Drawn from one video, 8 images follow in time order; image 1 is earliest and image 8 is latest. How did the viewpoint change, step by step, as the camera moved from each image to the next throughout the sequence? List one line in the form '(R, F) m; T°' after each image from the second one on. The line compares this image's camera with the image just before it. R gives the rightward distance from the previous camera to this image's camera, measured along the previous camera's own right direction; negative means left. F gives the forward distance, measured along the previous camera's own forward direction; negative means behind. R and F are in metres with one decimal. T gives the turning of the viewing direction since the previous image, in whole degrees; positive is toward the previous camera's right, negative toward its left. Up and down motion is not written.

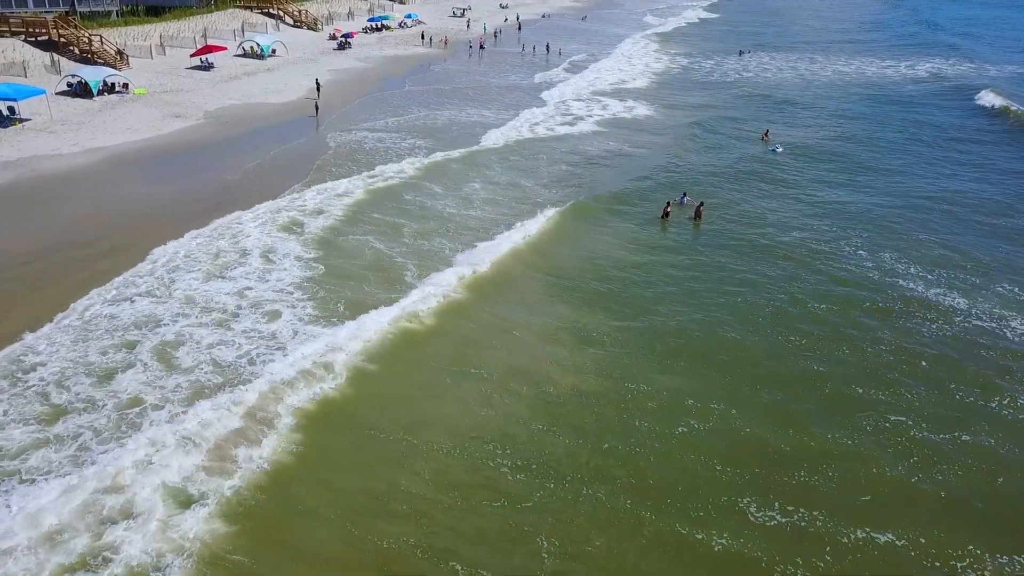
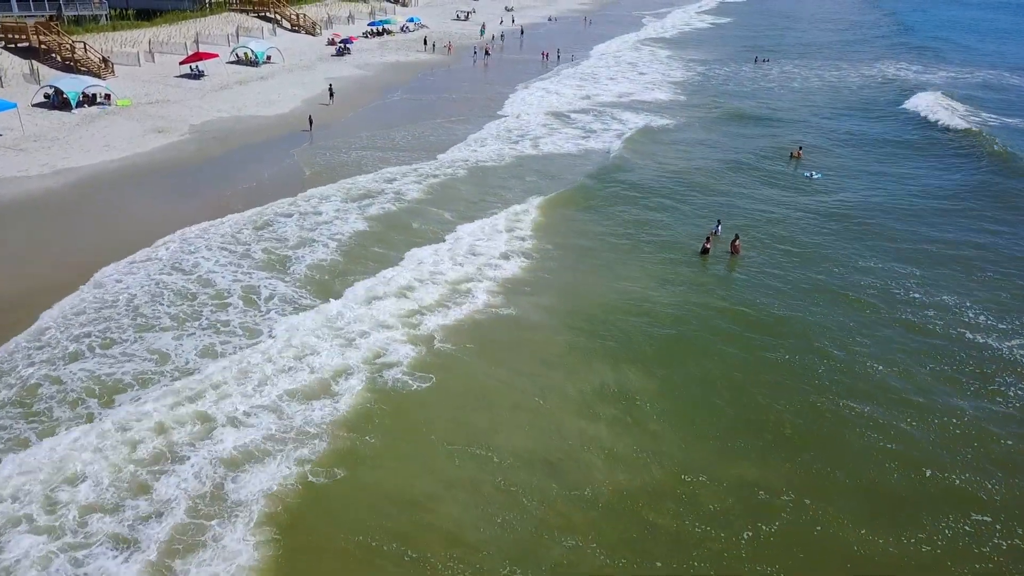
(-0.2, +2.3) m; 0°
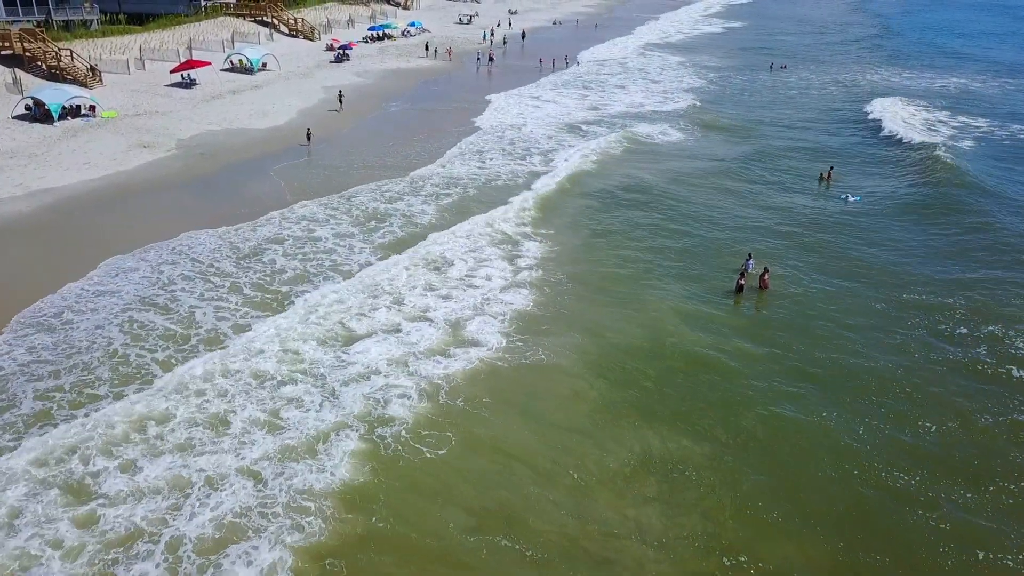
(-0.2, +1.7) m; 0°
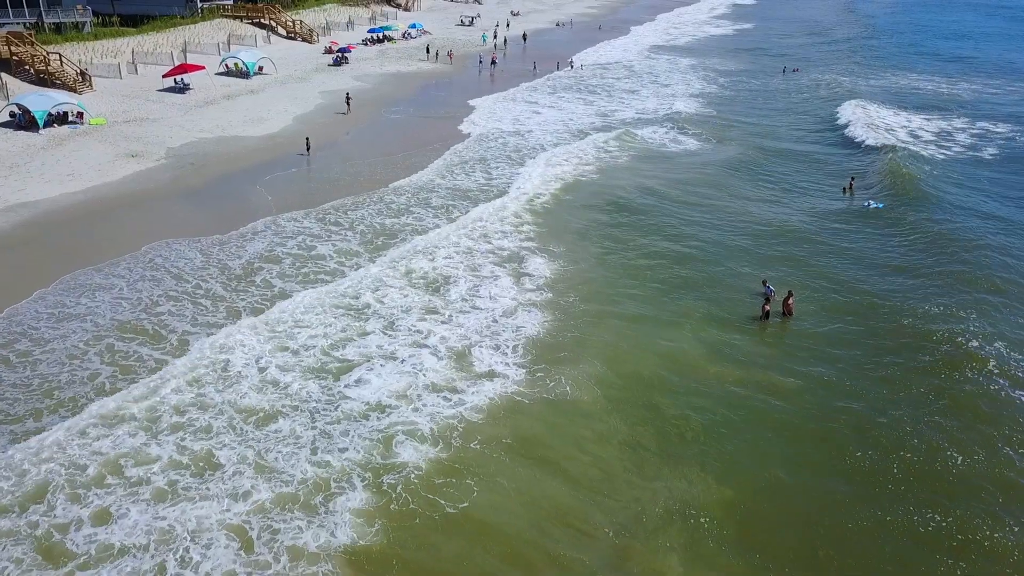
(-0.1, +1.3) m; 0°
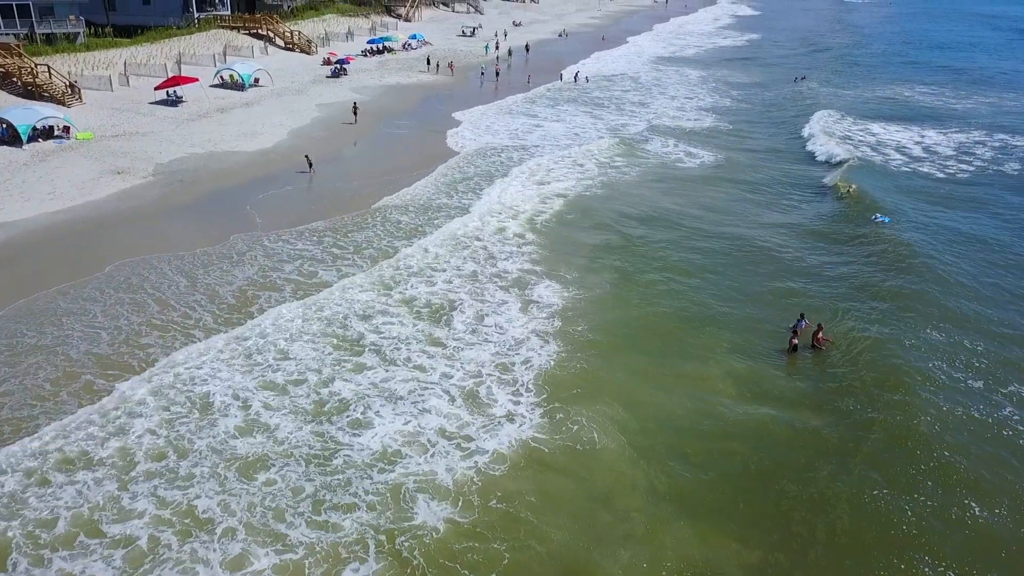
(-0.1, +1.3) m; 0°
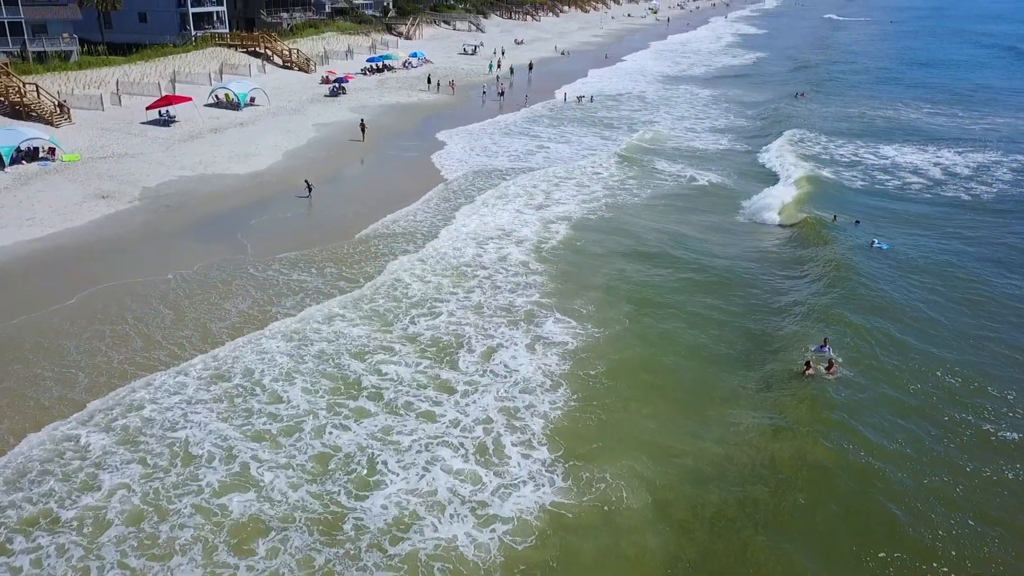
(-0.1, +1.2) m; 0°
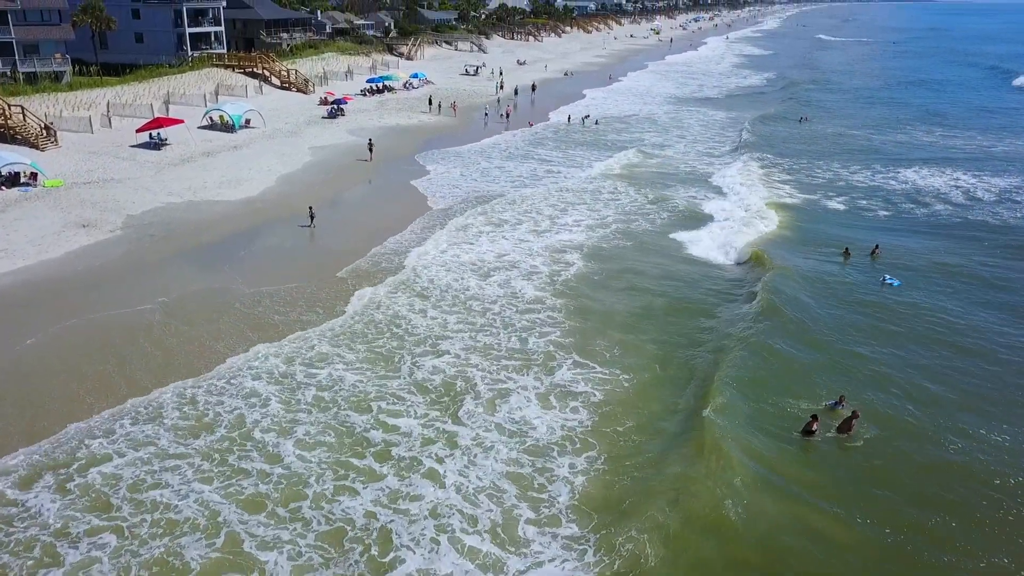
(-0.1, +1.4) m; 0°
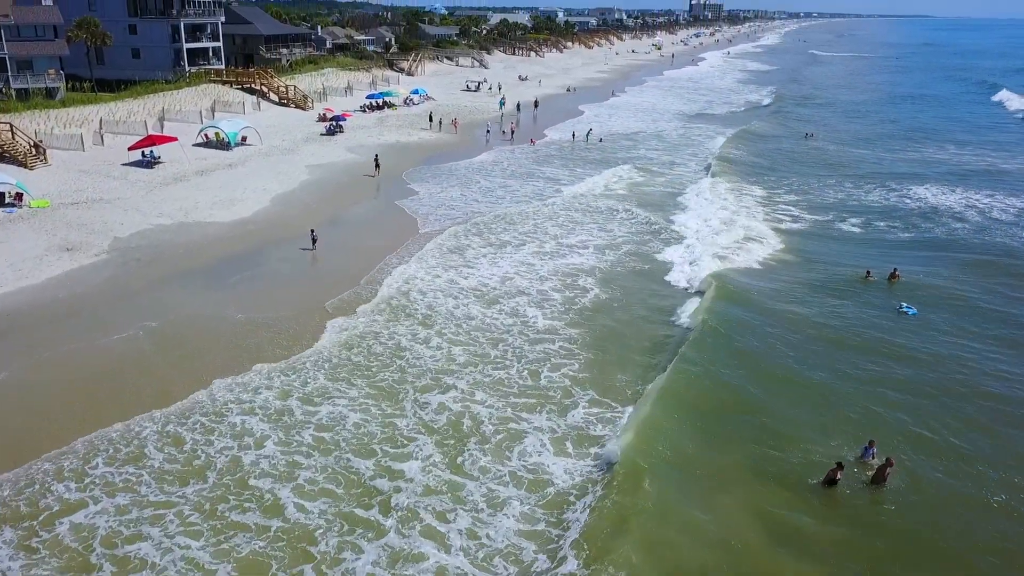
(-0.1, +1.0) m; 0°
